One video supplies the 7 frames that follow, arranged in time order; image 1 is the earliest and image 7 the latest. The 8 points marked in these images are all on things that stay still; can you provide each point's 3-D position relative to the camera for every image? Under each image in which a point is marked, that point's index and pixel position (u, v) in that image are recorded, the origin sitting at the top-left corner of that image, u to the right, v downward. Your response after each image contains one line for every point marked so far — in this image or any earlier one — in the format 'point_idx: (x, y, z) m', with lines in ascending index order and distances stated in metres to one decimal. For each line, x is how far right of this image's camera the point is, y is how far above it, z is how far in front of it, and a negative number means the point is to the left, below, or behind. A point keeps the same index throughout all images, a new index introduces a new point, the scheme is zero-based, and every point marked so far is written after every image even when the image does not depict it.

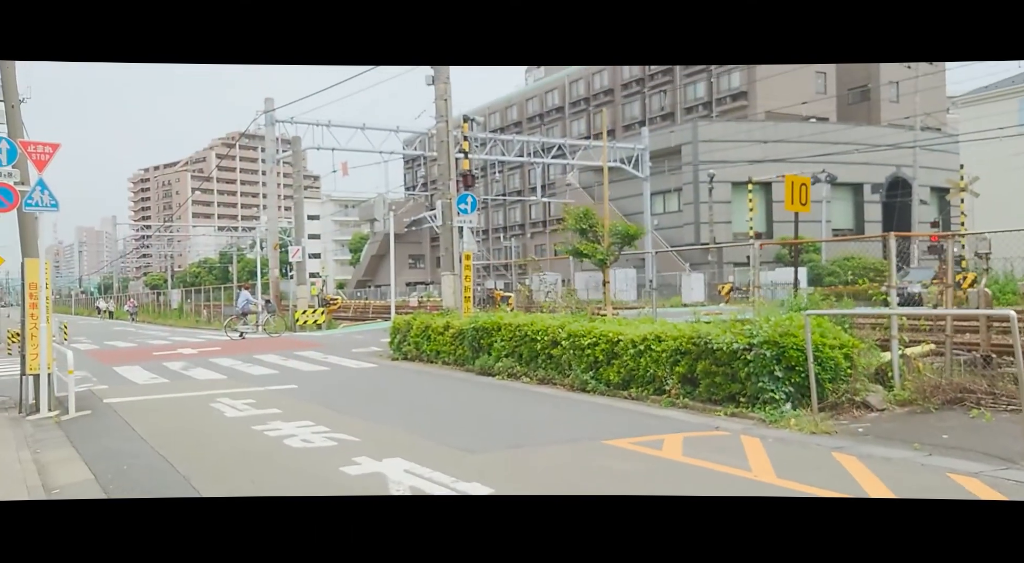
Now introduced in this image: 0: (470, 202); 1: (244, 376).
0: (-0.6, +1.3, +12.8) m
1: (-3.8, -1.3, +11.6) m
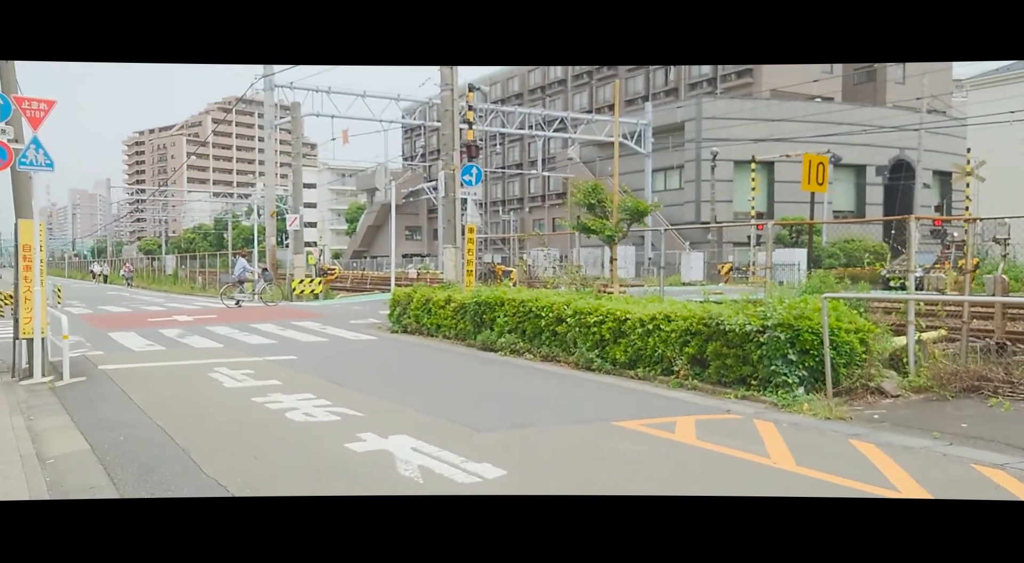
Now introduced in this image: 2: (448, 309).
0: (-0.5, +1.7, +12.6) m
1: (-3.8, -0.9, +11.4) m
2: (-0.9, -0.4, +11.9) m
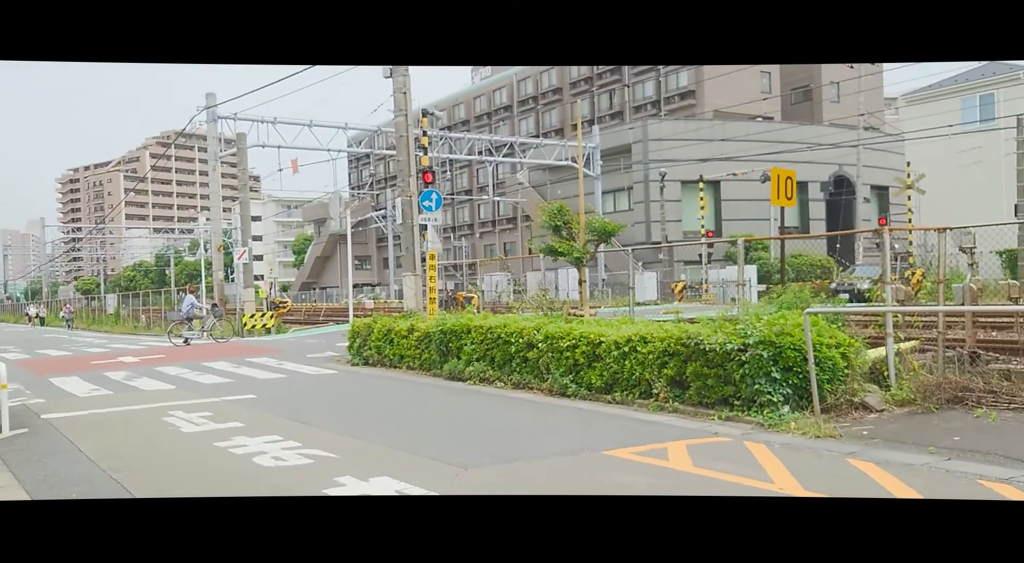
0: (-1.1, +1.3, +12.3) m
1: (-4.2, -1.4, +10.9) m
2: (-1.4, -0.8, +11.6) m
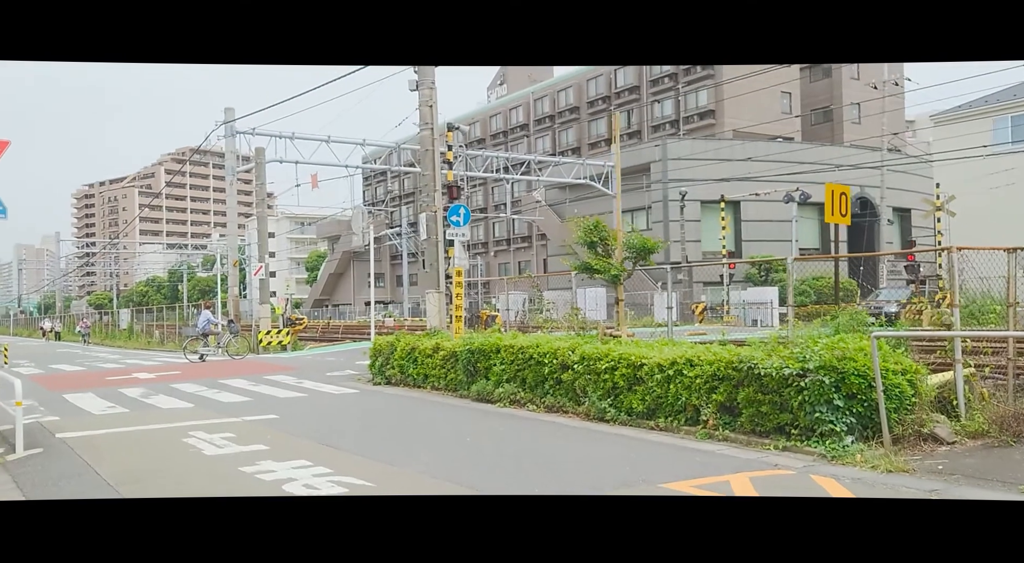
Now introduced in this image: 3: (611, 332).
0: (-0.7, +1.0, +12.0) m
1: (-3.9, -1.6, +10.5) m
2: (-1.0, -1.1, +11.2) m
3: (+1.2, -0.6, +10.2) m
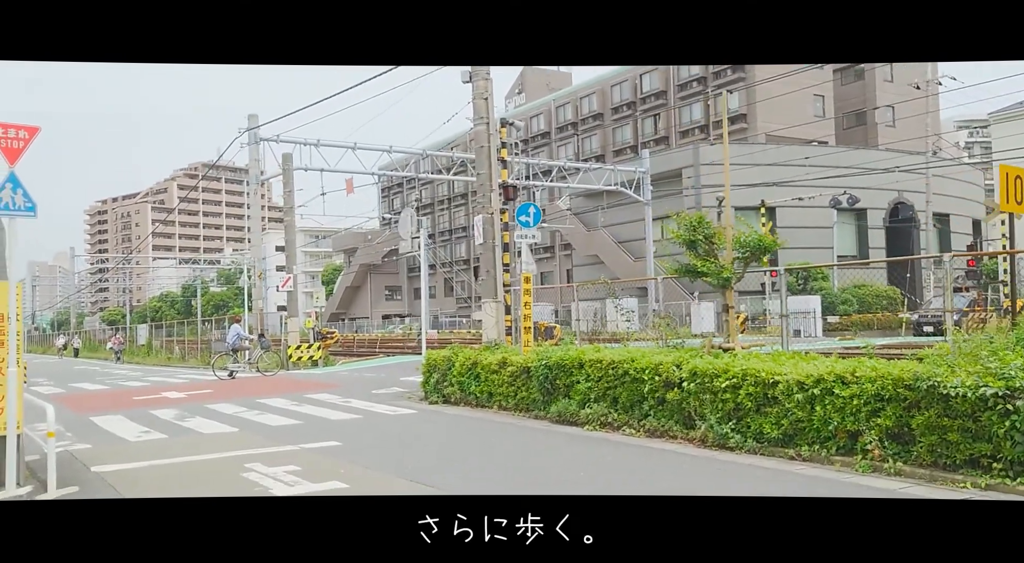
0: (+0.2, +0.9, +10.9) m
1: (-2.9, -1.7, +9.4) m
2: (-0.1, -1.2, +10.1) m
3: (+2.2, -0.7, +9.1) m
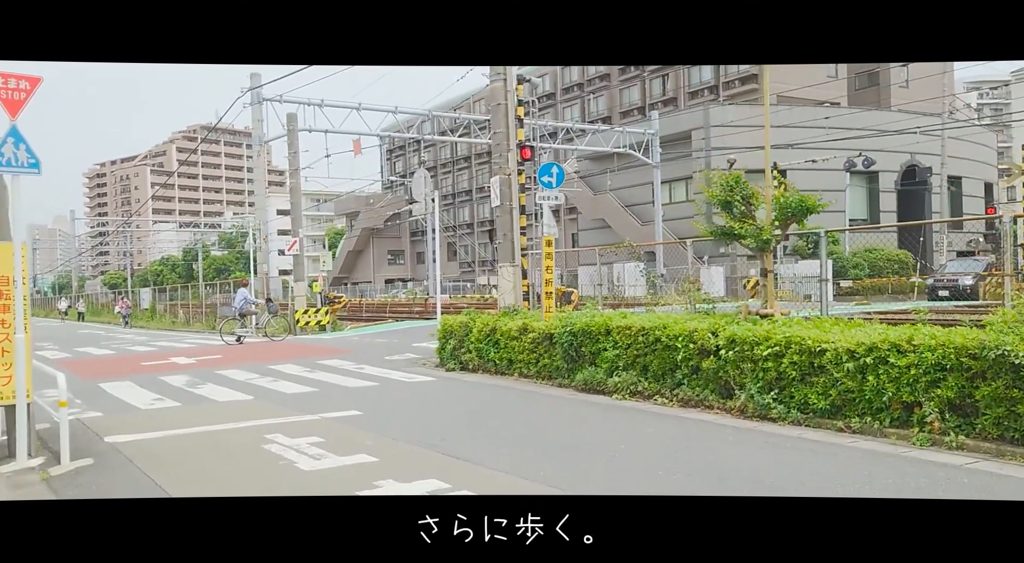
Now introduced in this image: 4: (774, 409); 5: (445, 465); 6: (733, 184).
0: (+0.5, +1.4, +10.5) m
1: (-2.7, -1.3, +9.1) m
2: (+0.2, -0.7, +9.7) m
3: (+2.4, -0.3, +8.7) m
4: (+2.1, -1.0, +6.6) m
5: (-0.6, -1.3, +5.9) m
6: (+2.3, +1.0, +9.1) m
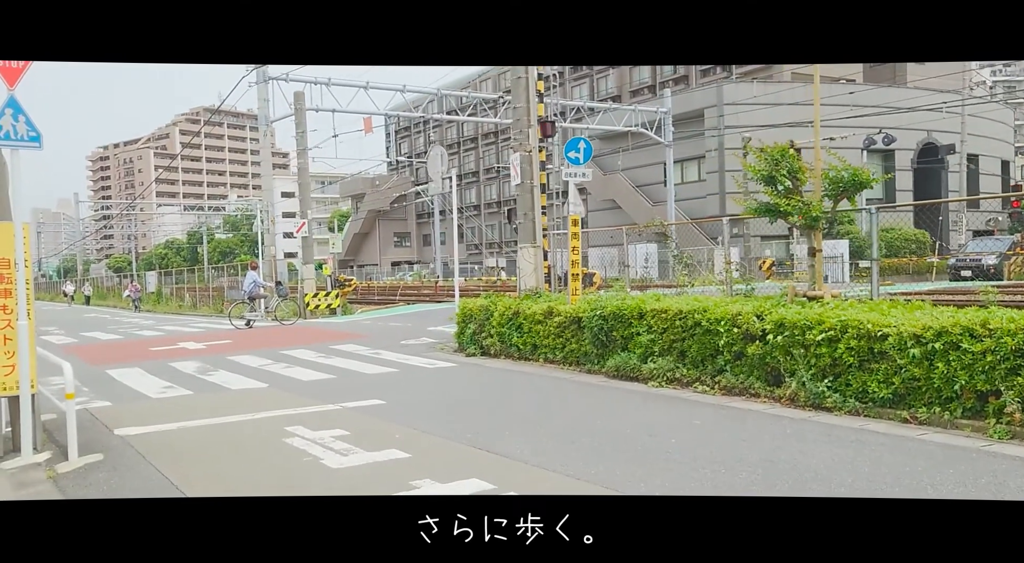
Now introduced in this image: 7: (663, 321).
0: (+0.8, +1.6, +10.0) m
1: (-2.4, -1.1, +8.7) m
2: (+0.5, -0.5, +9.3) m
3: (+2.7, -0.1, +8.3) m
4: (+2.4, -0.9, +6.2) m
5: (-0.3, -1.2, +5.4) m
6: (+2.6, +1.2, +8.6) m
7: (+1.5, -0.4, +7.7) m
